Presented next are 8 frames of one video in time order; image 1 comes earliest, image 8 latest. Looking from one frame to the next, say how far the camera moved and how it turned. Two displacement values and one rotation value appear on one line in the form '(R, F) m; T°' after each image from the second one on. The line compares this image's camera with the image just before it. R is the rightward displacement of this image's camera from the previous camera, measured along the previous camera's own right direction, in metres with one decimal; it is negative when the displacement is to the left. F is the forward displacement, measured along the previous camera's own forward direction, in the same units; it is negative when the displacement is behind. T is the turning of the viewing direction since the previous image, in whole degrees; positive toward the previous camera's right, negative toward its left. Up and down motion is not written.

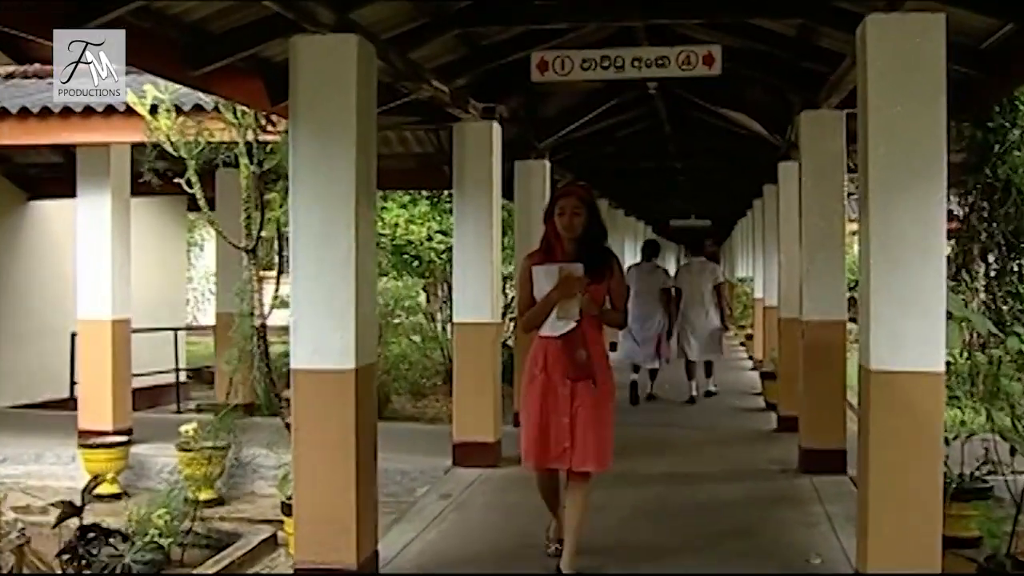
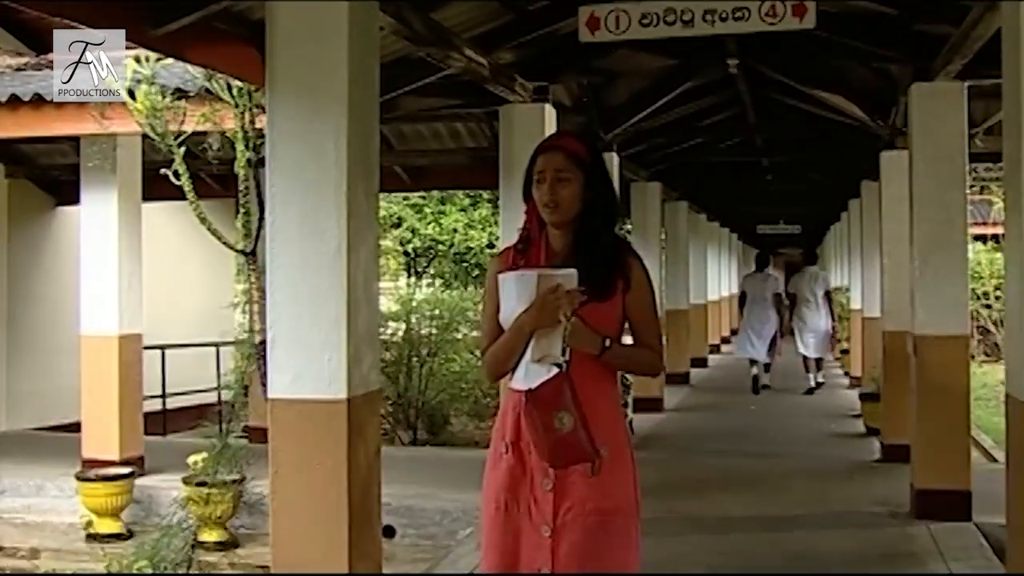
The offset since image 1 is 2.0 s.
(+0.2, +1.2) m; -4°
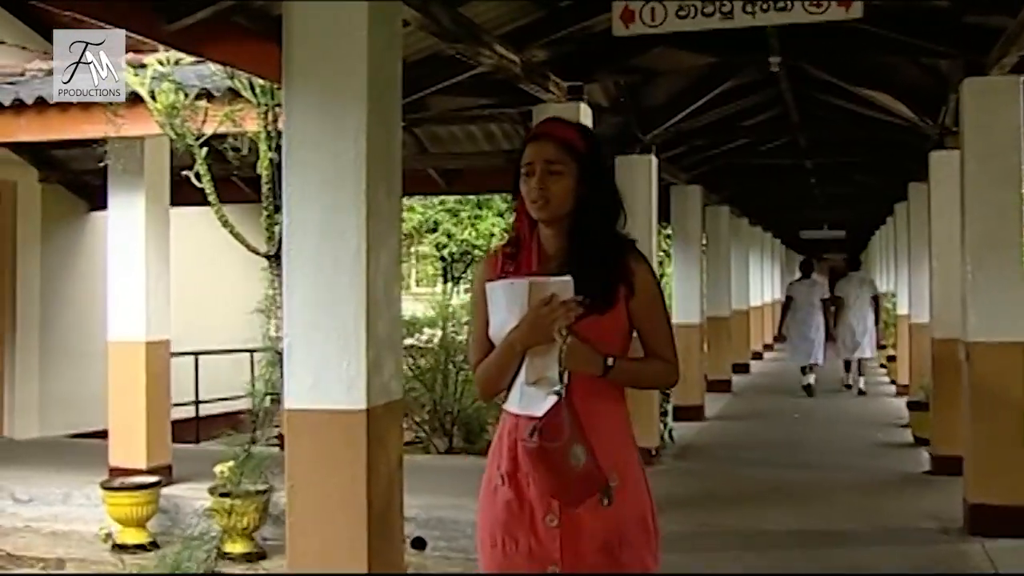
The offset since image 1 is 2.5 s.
(+0.1, +0.2) m; -2°
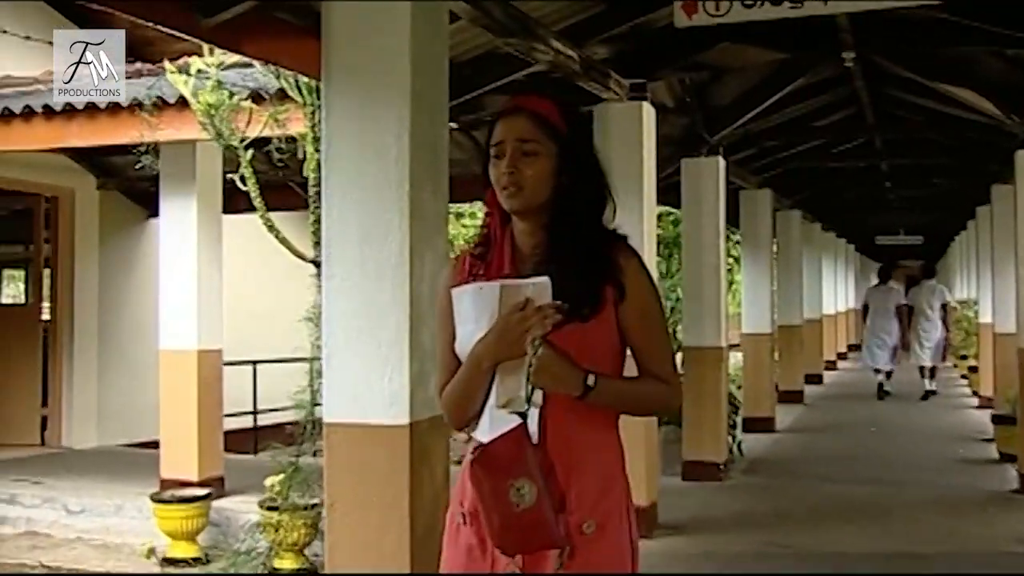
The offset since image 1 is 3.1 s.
(+0.1, +0.3) m; -3°
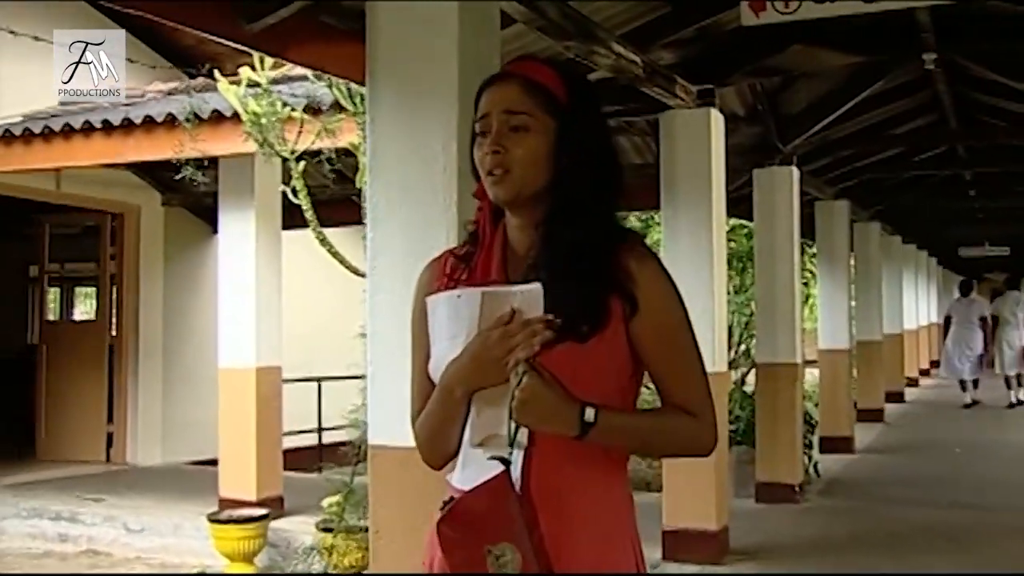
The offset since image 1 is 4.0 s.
(+0.1, +0.2) m; -4°
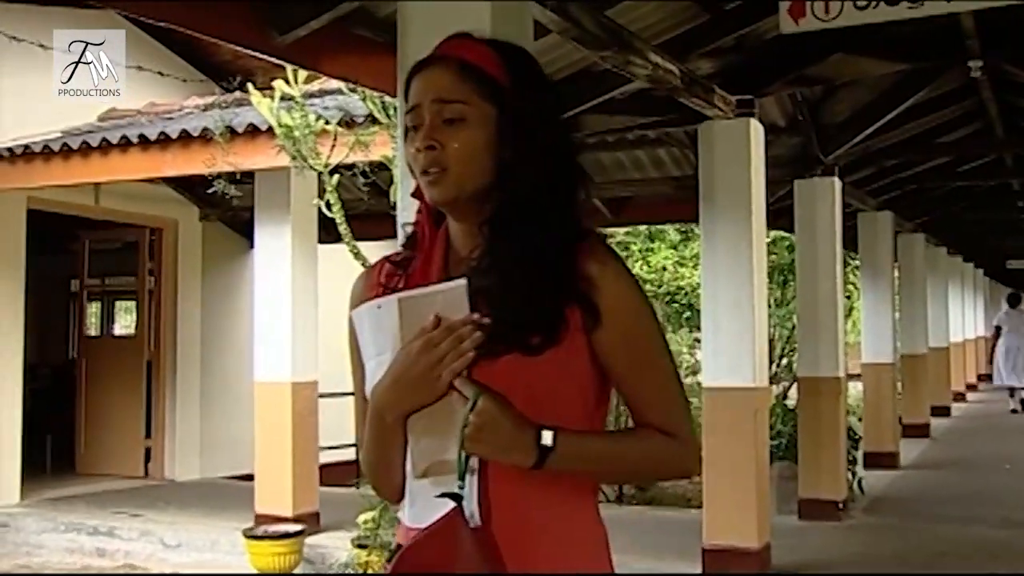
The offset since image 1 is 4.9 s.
(0.0, +0.1) m; -2°
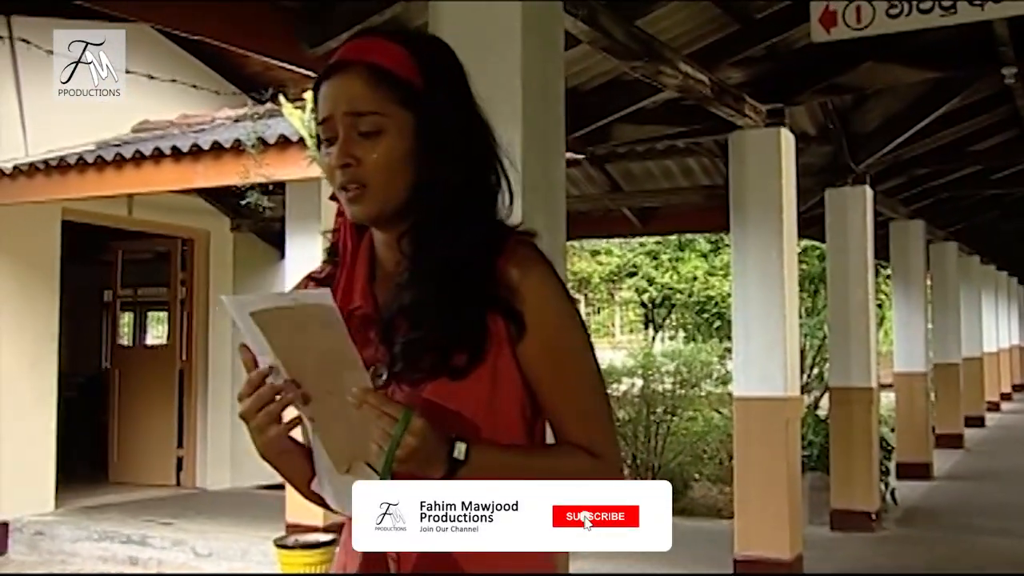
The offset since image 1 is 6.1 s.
(0.0, 0.0) m; -1°
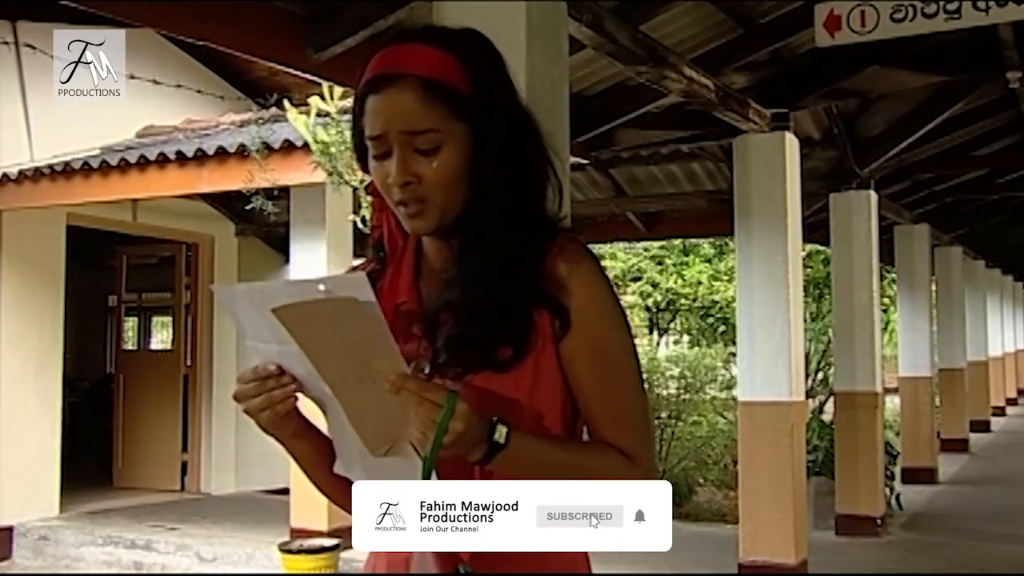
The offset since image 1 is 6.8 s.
(0.0, 0.0) m; 0°
